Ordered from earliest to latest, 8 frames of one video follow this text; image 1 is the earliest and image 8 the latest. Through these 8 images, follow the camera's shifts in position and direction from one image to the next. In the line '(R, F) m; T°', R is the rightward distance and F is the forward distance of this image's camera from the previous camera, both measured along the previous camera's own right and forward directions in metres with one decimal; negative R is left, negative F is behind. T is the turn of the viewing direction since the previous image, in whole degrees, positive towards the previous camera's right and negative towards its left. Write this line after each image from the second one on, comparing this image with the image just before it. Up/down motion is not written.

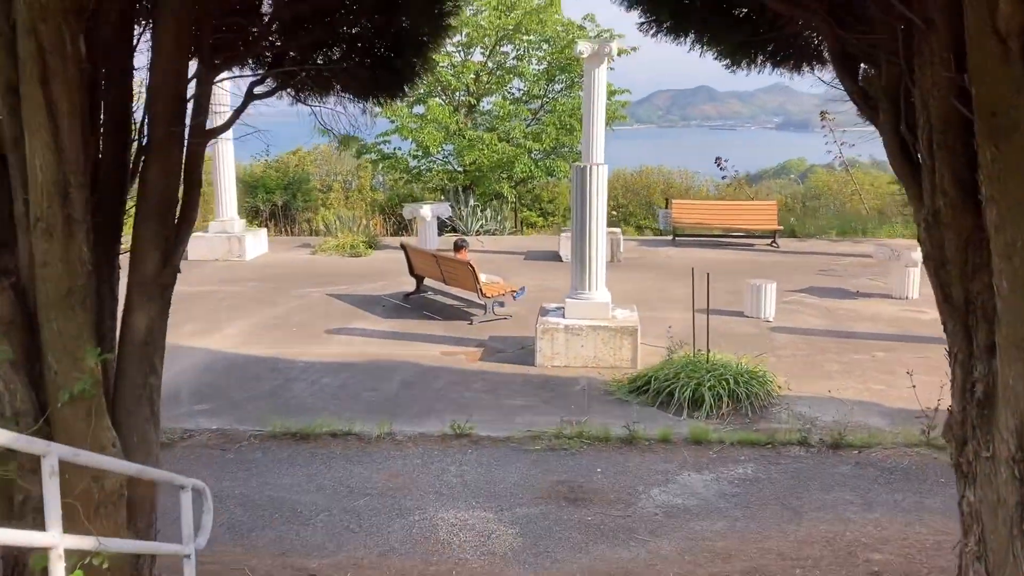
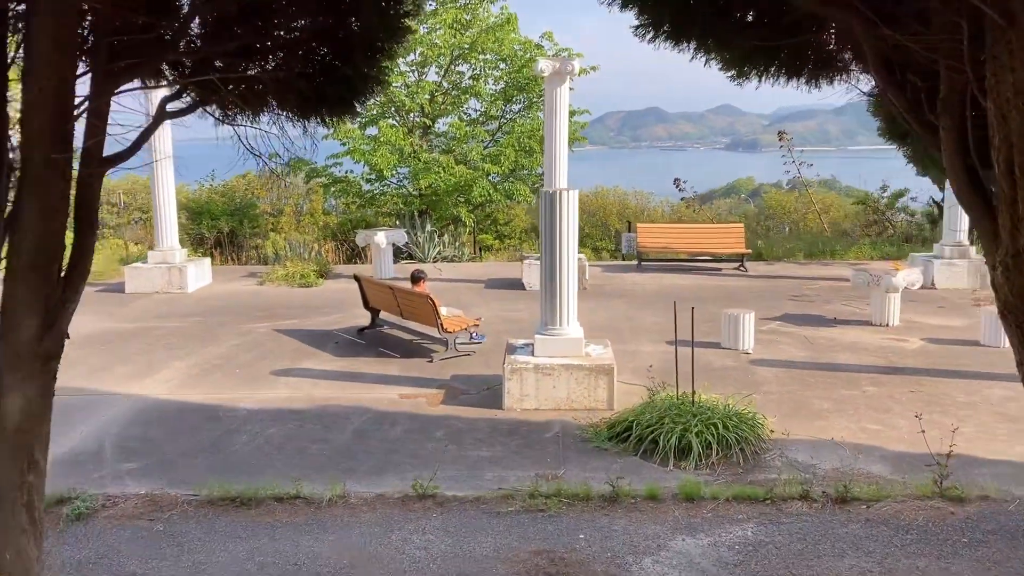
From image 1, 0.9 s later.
(-0.1, +0.7) m; +3°
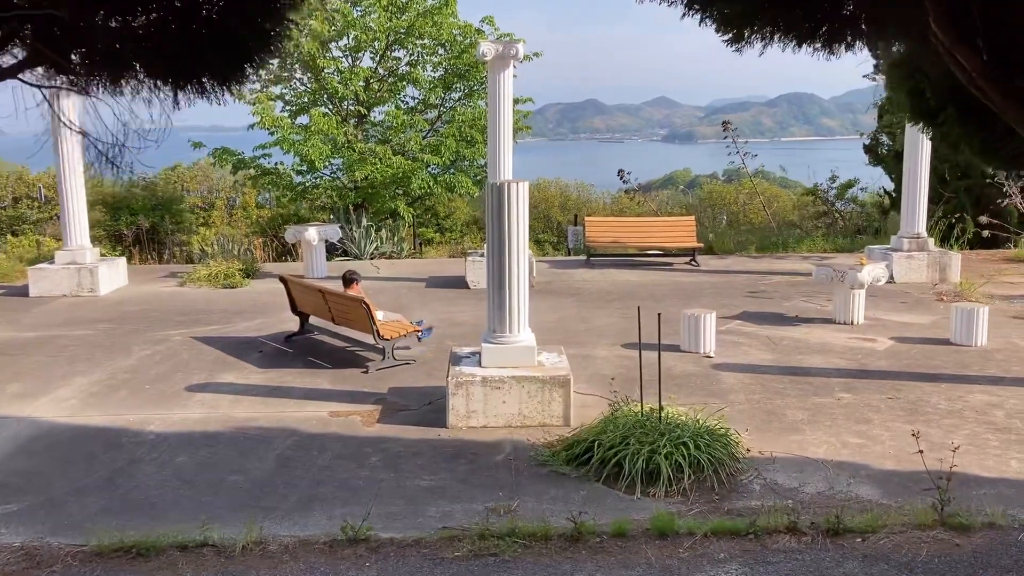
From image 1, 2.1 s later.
(0.0, +0.8) m; +4°
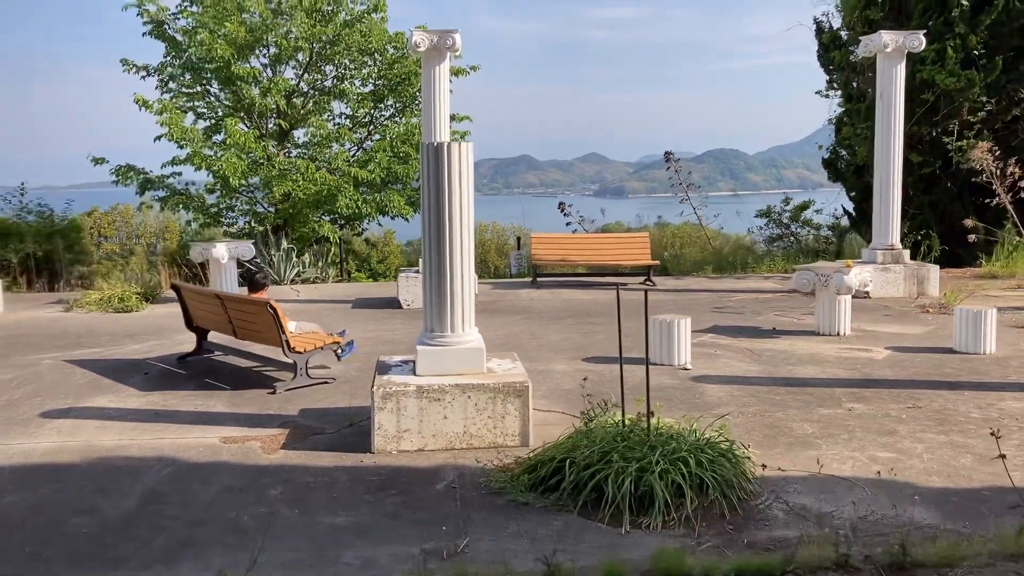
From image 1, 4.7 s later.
(0.0, +1.4) m; +4°
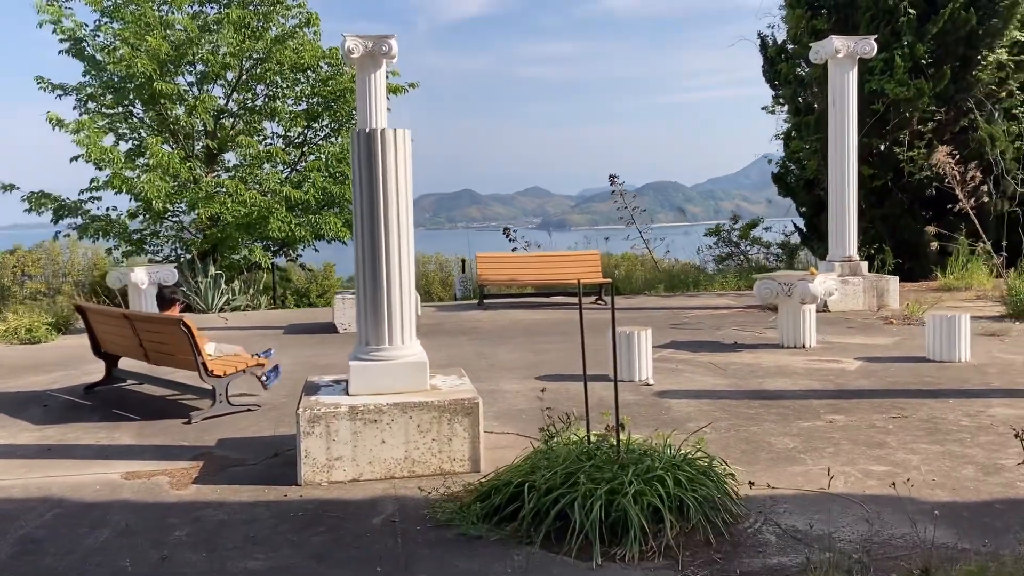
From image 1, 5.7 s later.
(0.0, +0.6) m; +3°
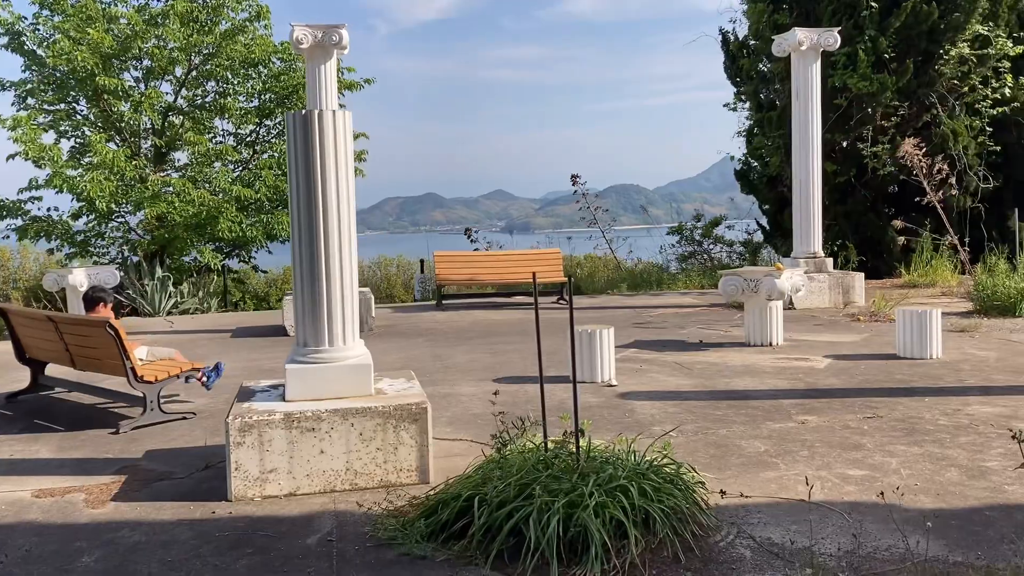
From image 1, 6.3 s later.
(+0.1, +0.4) m; +2°
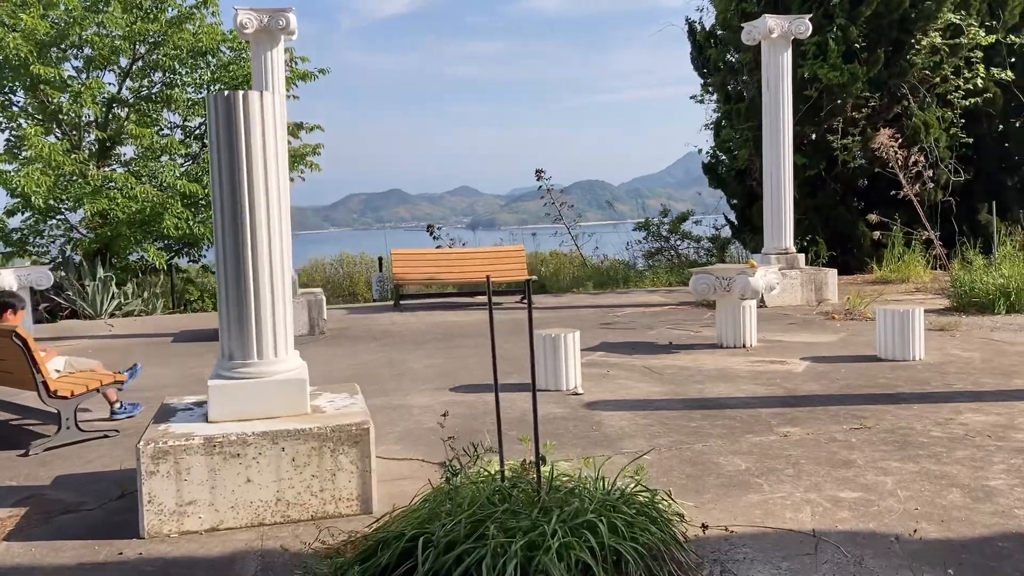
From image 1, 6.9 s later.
(+0.1, +0.5) m; +2°
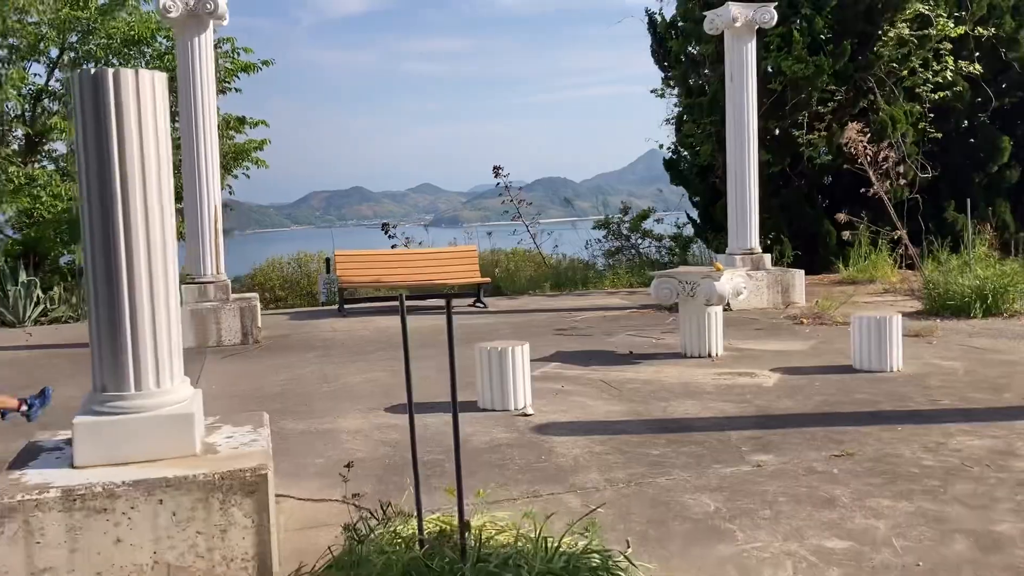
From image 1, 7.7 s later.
(+0.1, +0.6) m; +2°
